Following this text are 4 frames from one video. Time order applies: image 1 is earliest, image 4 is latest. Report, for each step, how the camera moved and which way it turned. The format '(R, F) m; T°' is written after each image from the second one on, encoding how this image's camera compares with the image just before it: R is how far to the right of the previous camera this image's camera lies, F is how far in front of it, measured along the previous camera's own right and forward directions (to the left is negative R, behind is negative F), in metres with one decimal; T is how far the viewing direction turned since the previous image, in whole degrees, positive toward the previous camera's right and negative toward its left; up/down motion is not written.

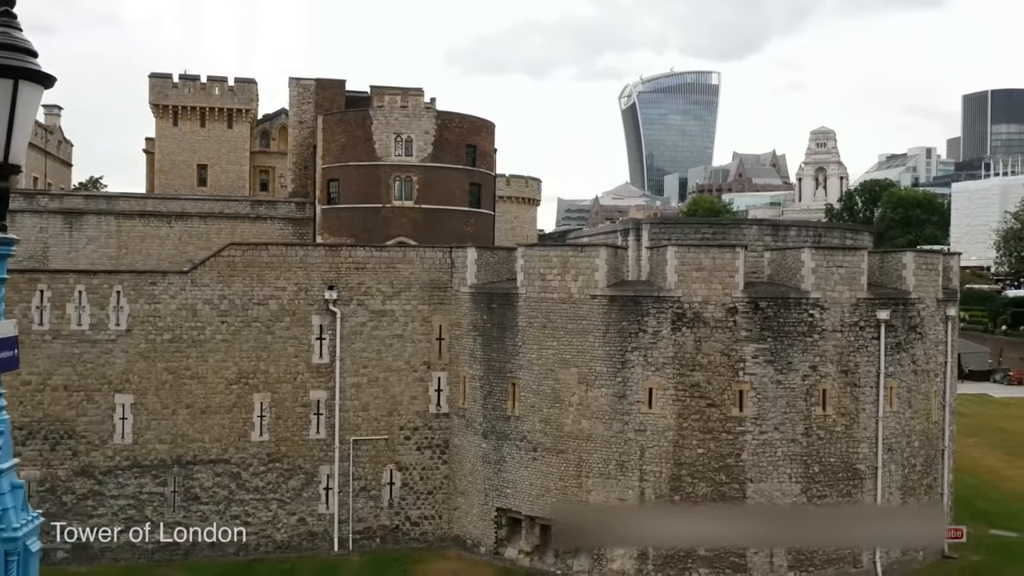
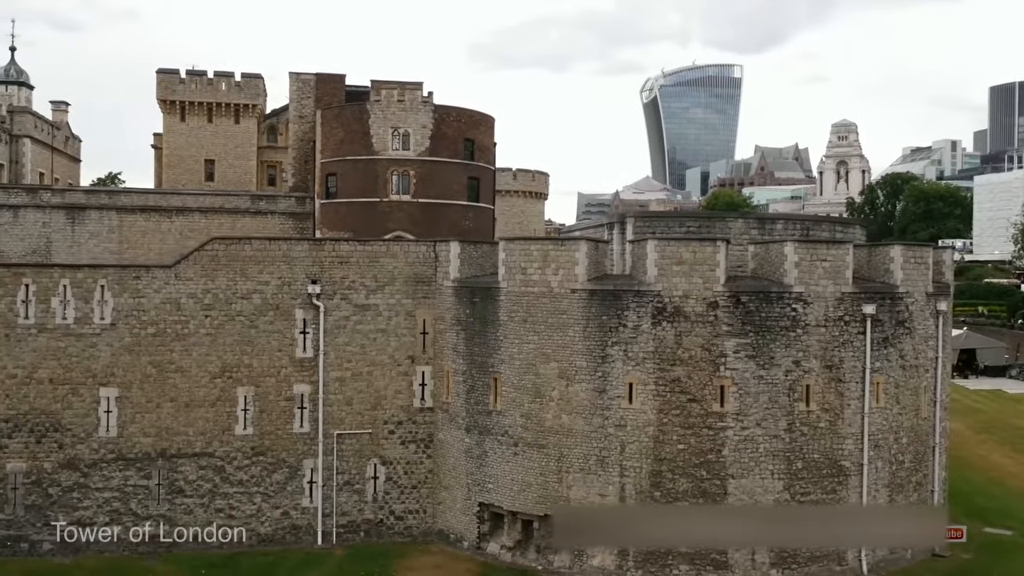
(+1.0, +0.1) m; -1°
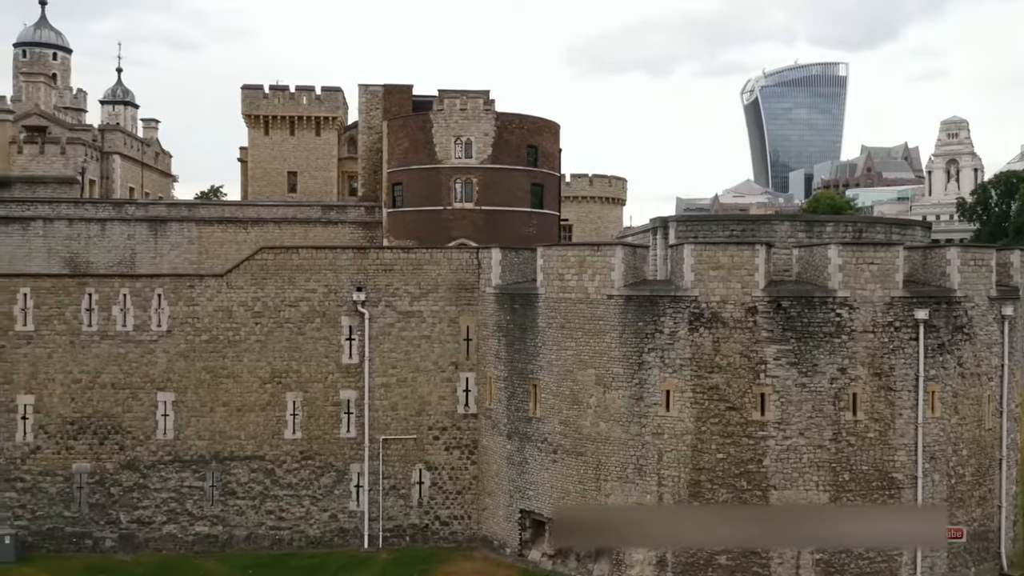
(+1.5, +0.1) m; -6°
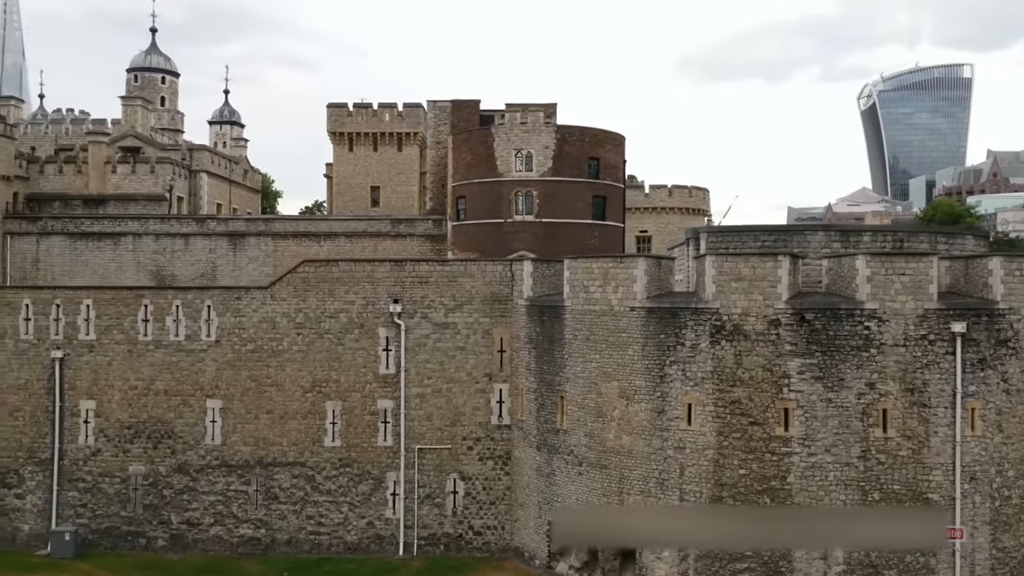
(+2.1, 0.0) m; -7°
